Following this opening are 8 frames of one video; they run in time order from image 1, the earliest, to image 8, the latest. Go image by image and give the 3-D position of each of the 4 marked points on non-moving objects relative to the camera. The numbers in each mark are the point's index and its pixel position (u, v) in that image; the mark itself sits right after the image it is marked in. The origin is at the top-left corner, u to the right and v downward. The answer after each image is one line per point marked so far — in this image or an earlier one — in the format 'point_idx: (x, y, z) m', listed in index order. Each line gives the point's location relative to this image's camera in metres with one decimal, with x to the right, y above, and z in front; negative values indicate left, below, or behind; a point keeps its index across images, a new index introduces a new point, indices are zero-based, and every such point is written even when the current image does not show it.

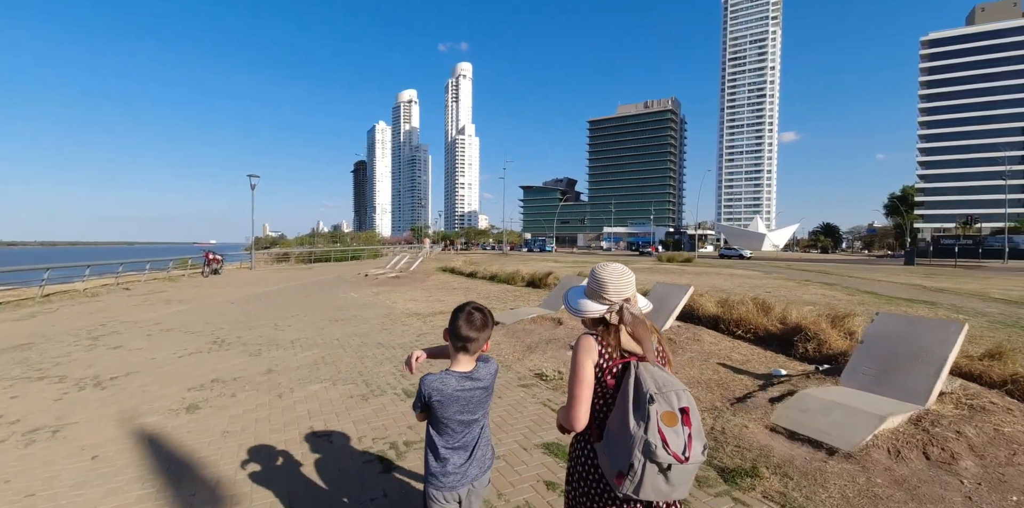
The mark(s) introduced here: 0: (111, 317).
0: (-9.4, -1.5, +9.9) m
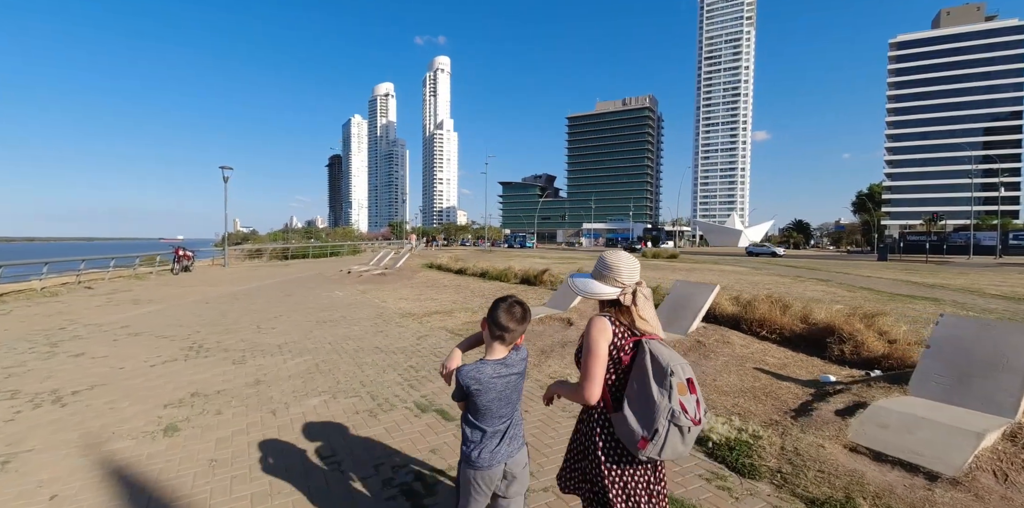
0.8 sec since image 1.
0: (-9.3, -1.4, +9.0) m
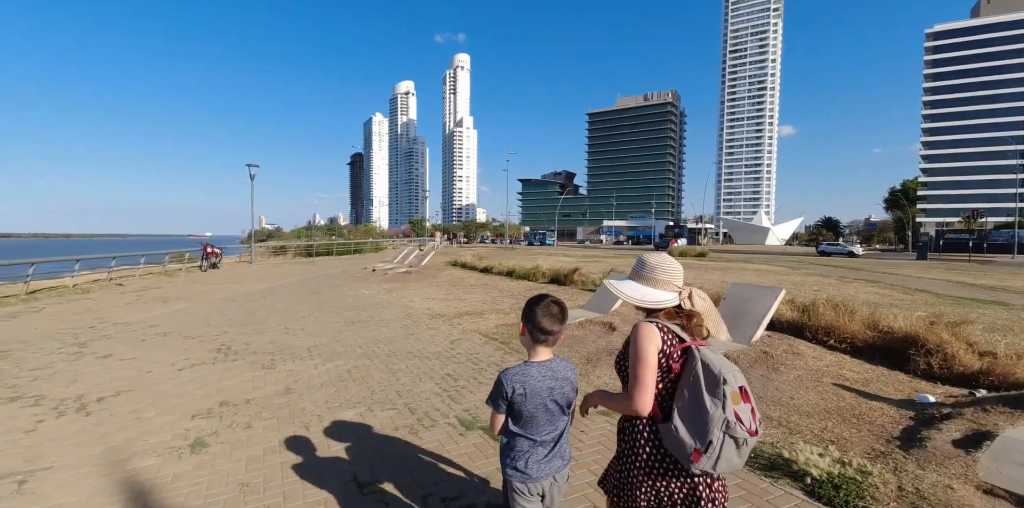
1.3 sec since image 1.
0: (-8.7, -1.4, +9.0) m
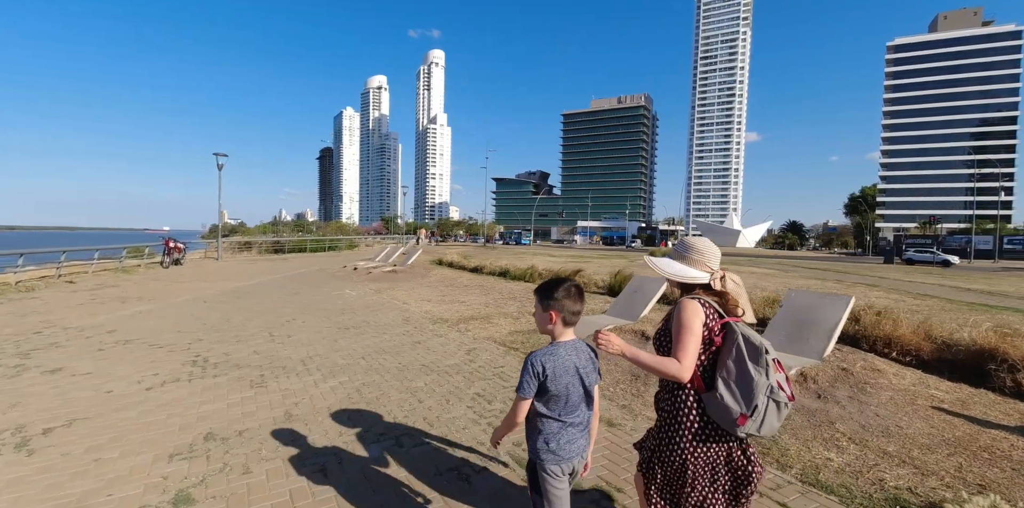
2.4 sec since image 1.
0: (-8.4, -1.2, +7.7) m
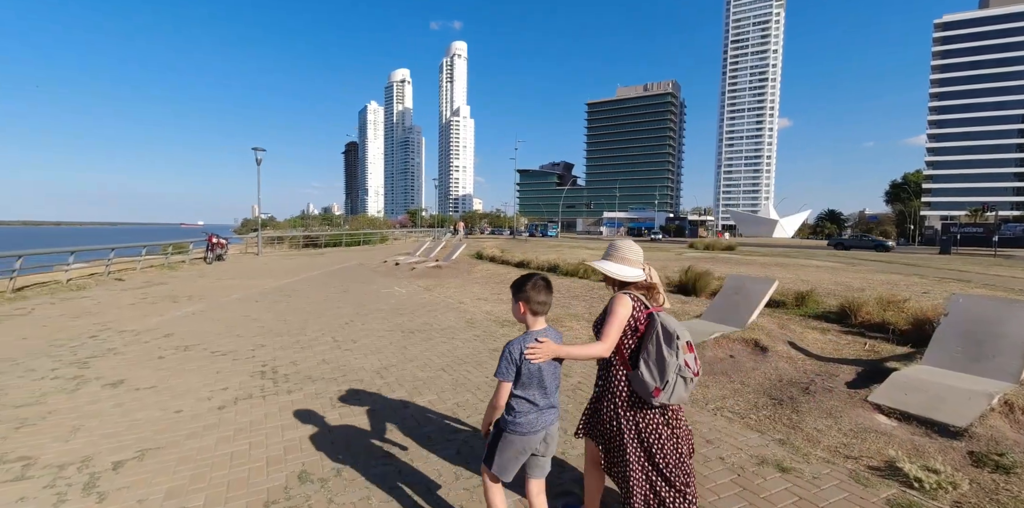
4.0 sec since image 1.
0: (-7.2, -1.2, +7.4) m
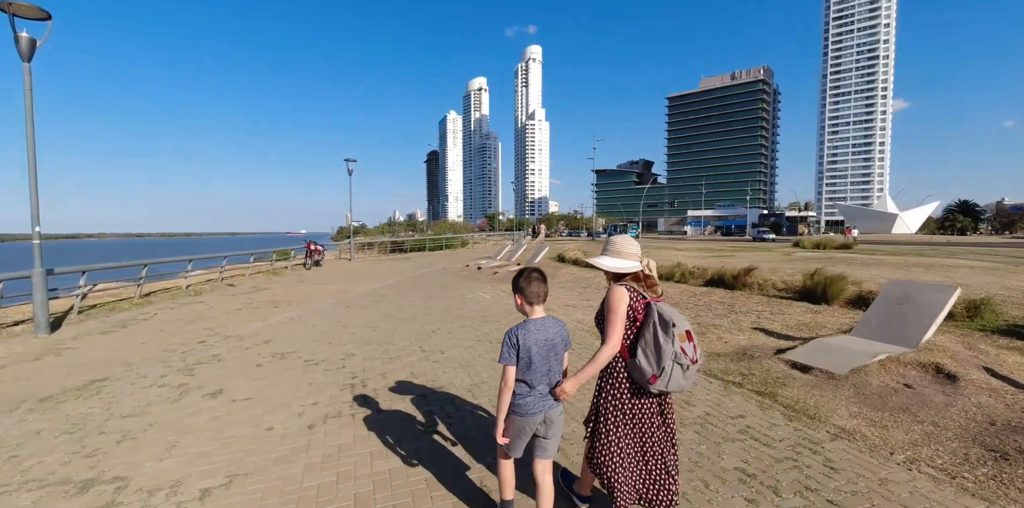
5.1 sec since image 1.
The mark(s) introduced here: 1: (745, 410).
0: (-5.6, -1.4, +8.0) m
1: (+2.0, -1.4, +4.0) m
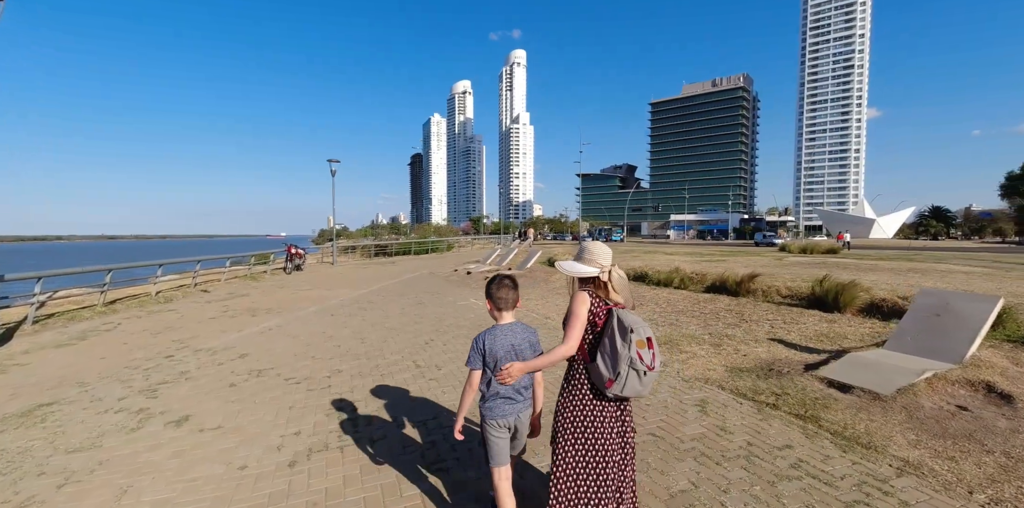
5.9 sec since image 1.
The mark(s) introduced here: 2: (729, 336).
0: (-5.6, -1.4, +7.2) m
1: (+2.2, -1.5, +3.6) m
2: (+3.3, -1.3, +6.5) m
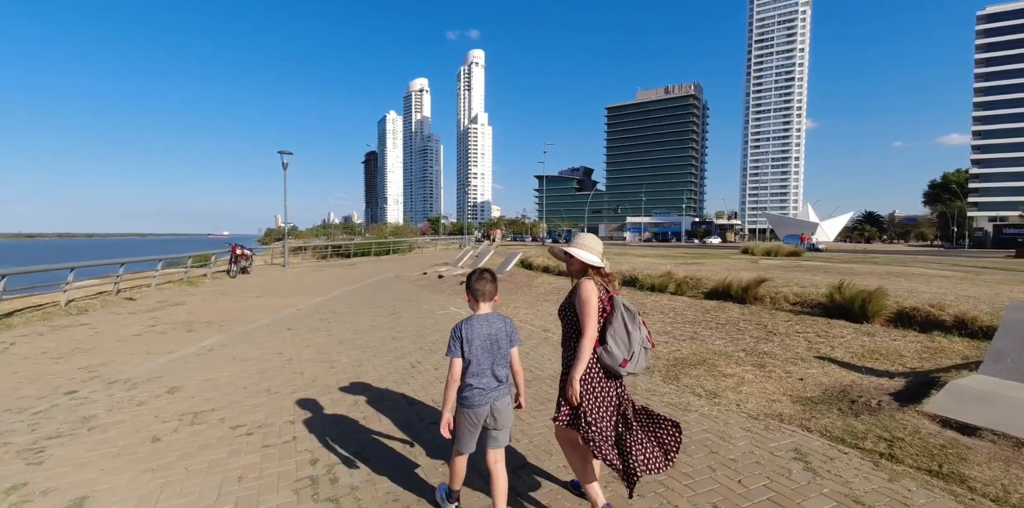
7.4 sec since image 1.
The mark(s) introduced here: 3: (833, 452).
0: (-5.5, -1.5, +5.6) m
1: (+2.6, -1.6, +2.7) m
2: (+3.4, -1.3, +5.7) m
3: (+2.5, -1.5, +3.3) m
